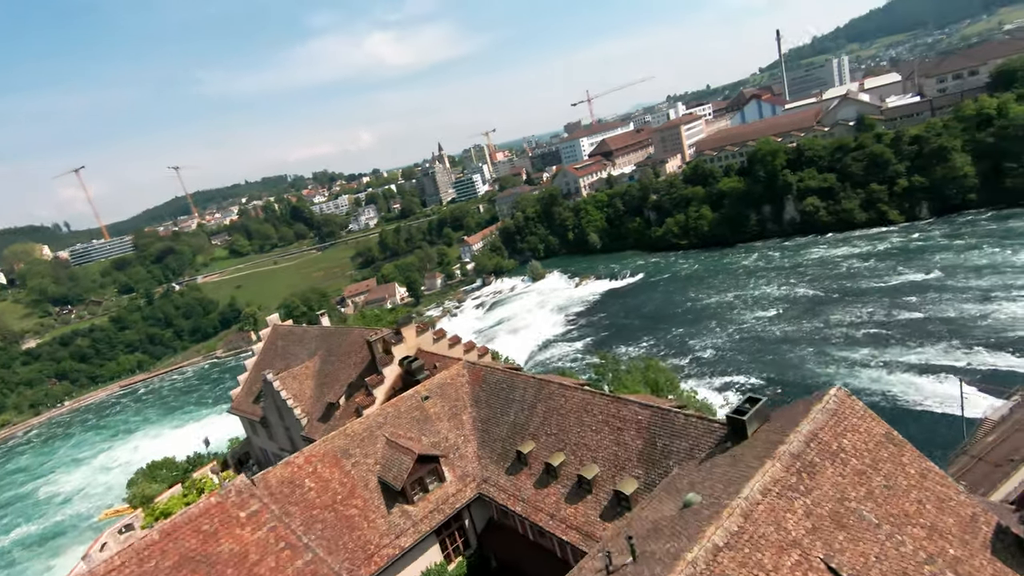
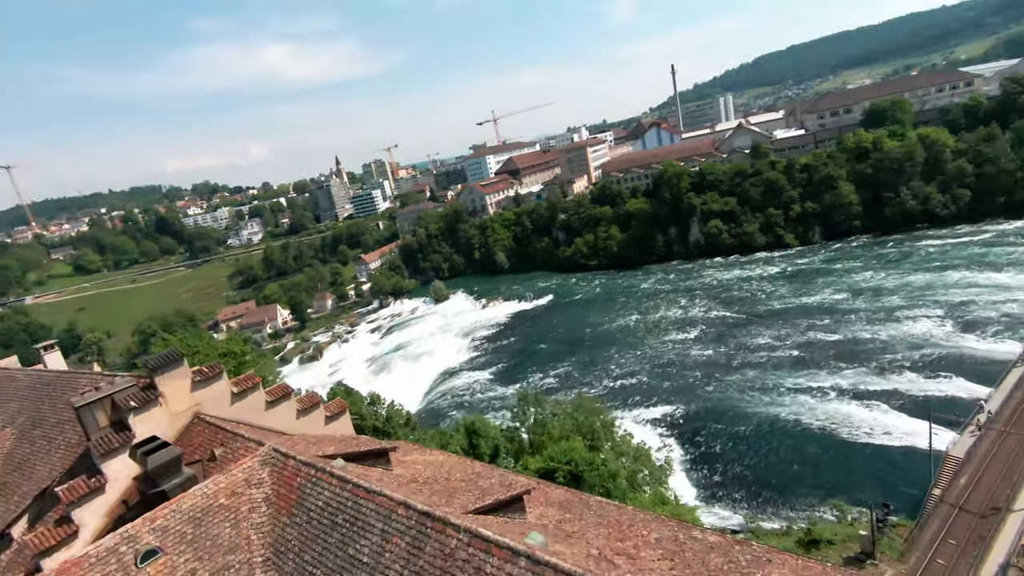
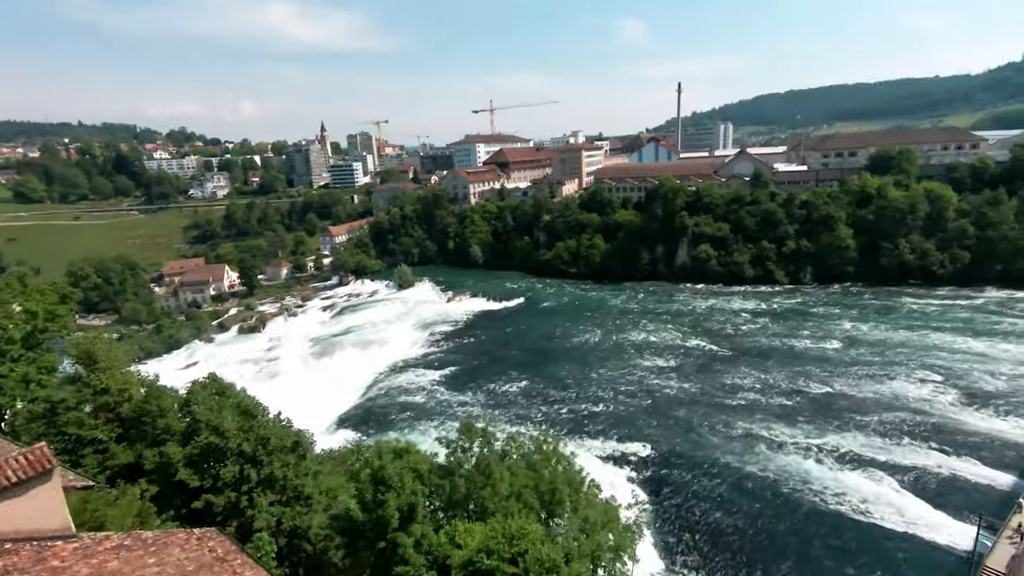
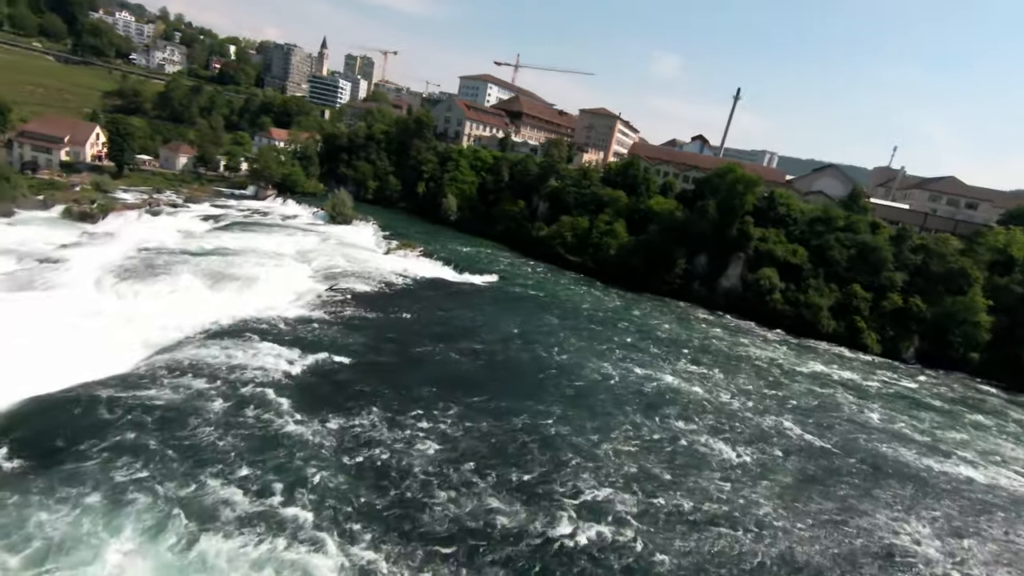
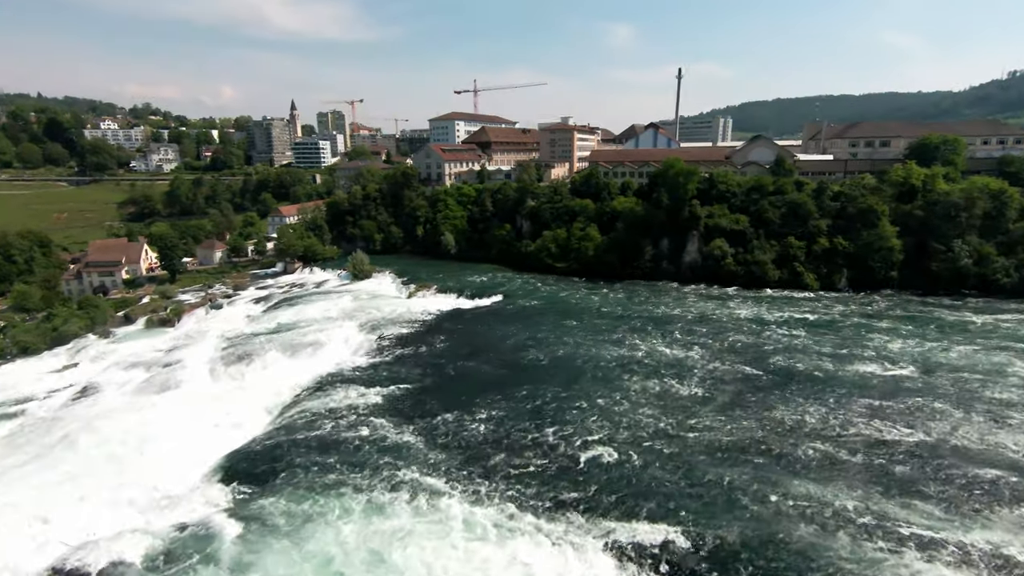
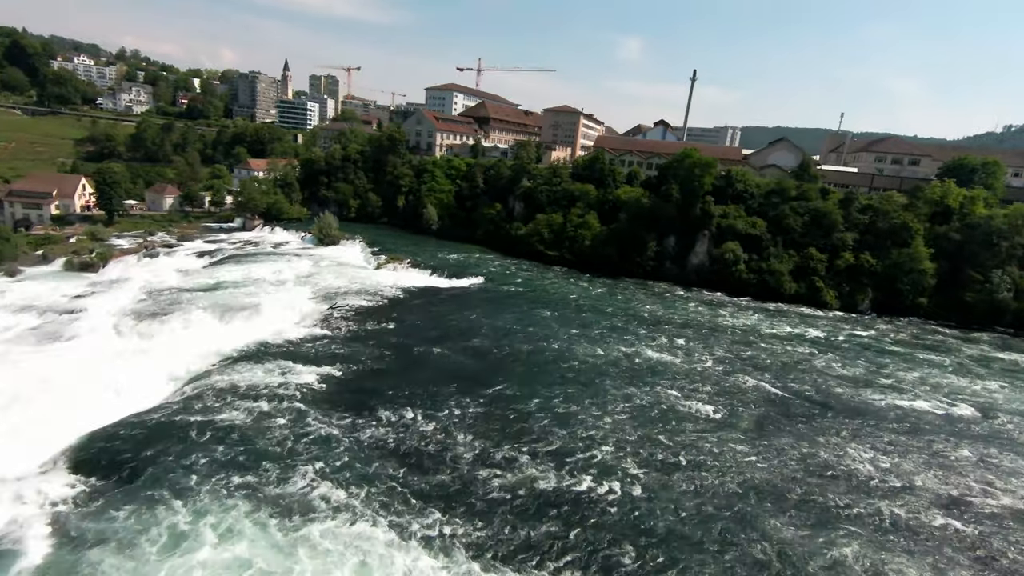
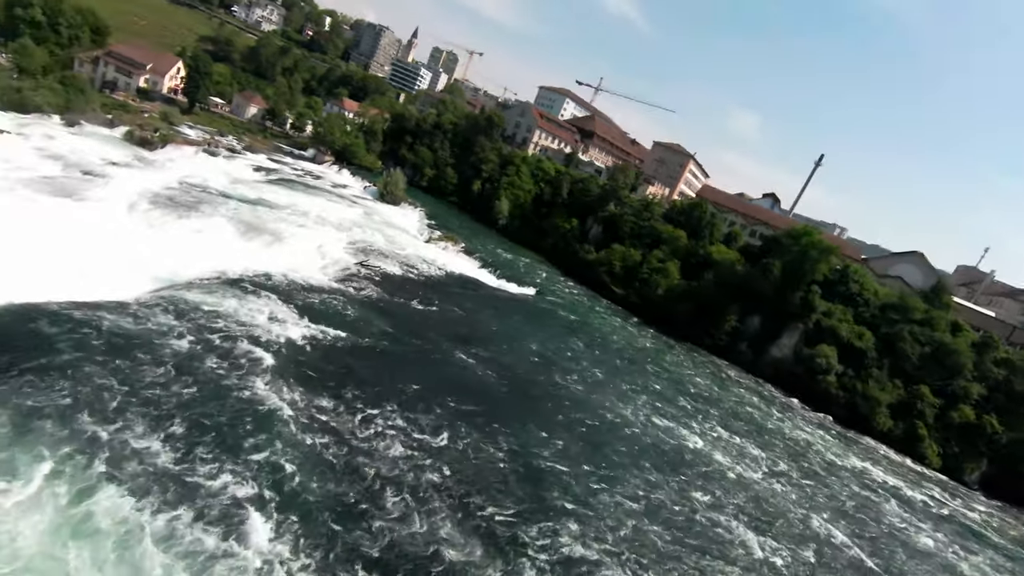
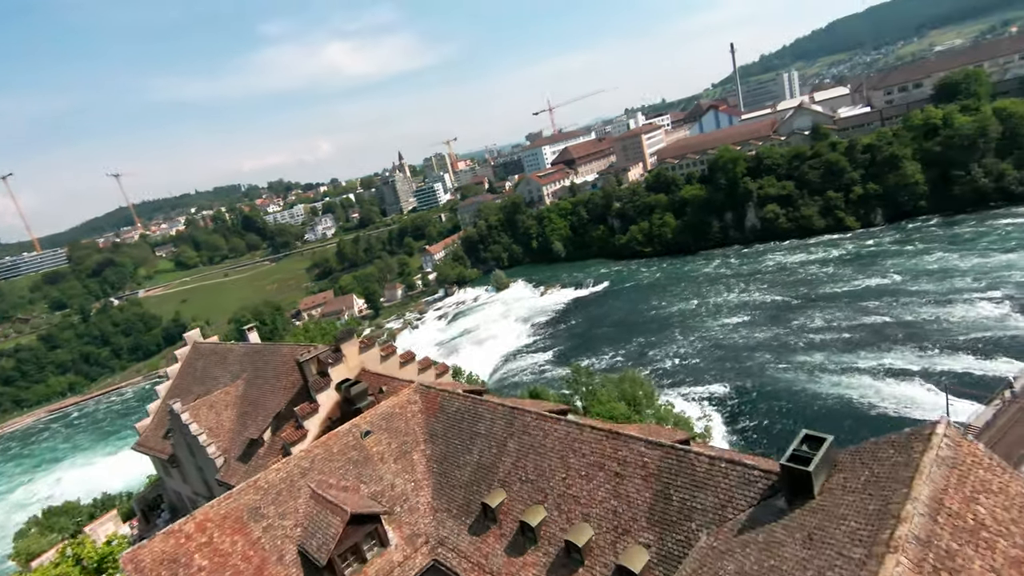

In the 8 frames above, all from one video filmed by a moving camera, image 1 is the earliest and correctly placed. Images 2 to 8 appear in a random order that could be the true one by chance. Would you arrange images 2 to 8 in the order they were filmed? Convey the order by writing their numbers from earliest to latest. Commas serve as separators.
8, 2, 3, 5, 6, 4, 7
